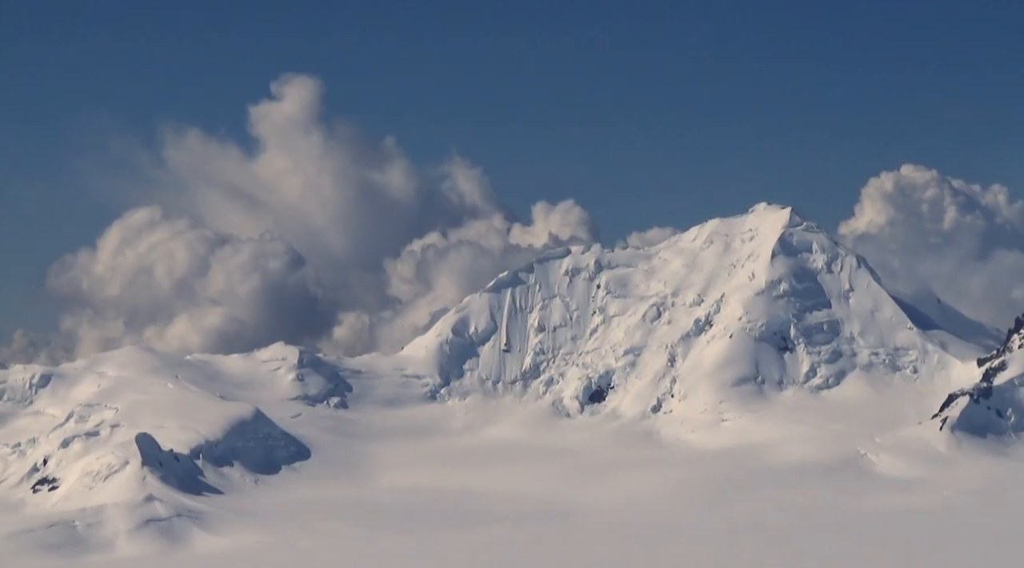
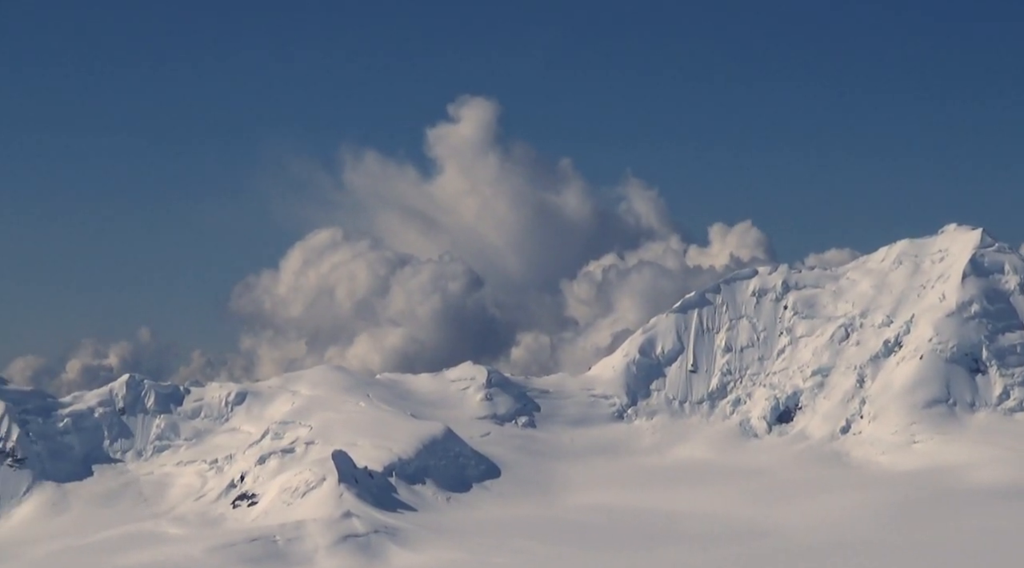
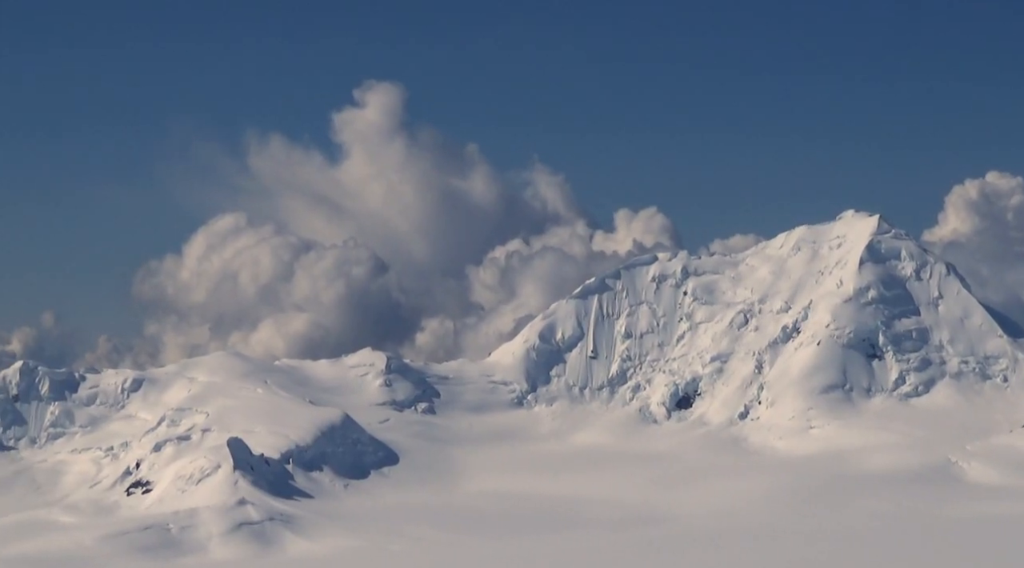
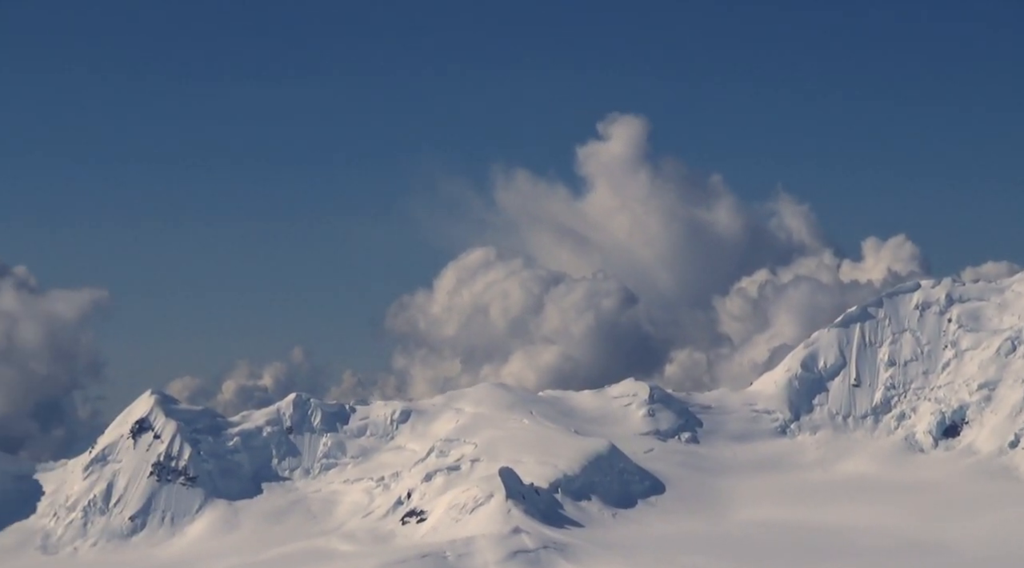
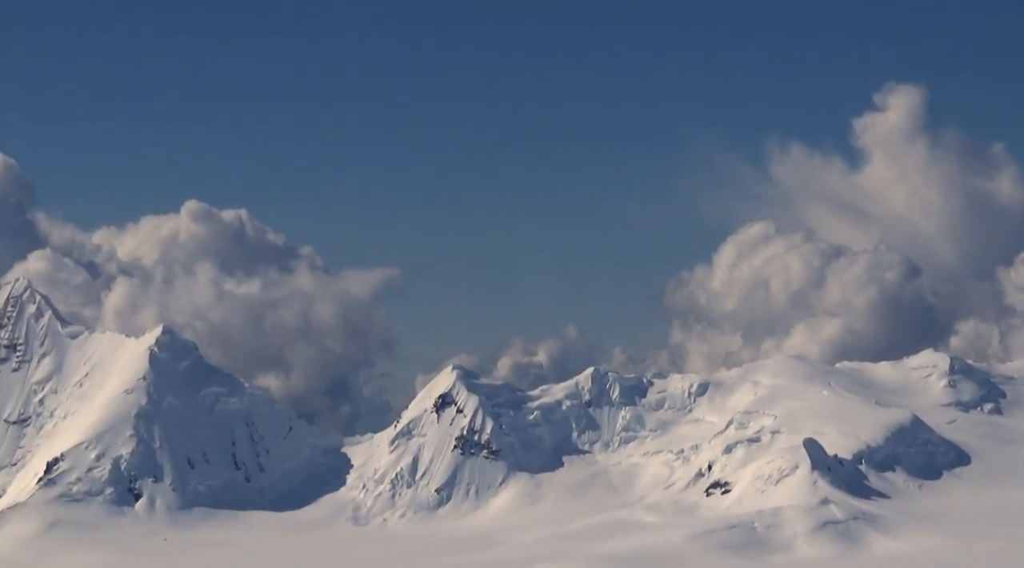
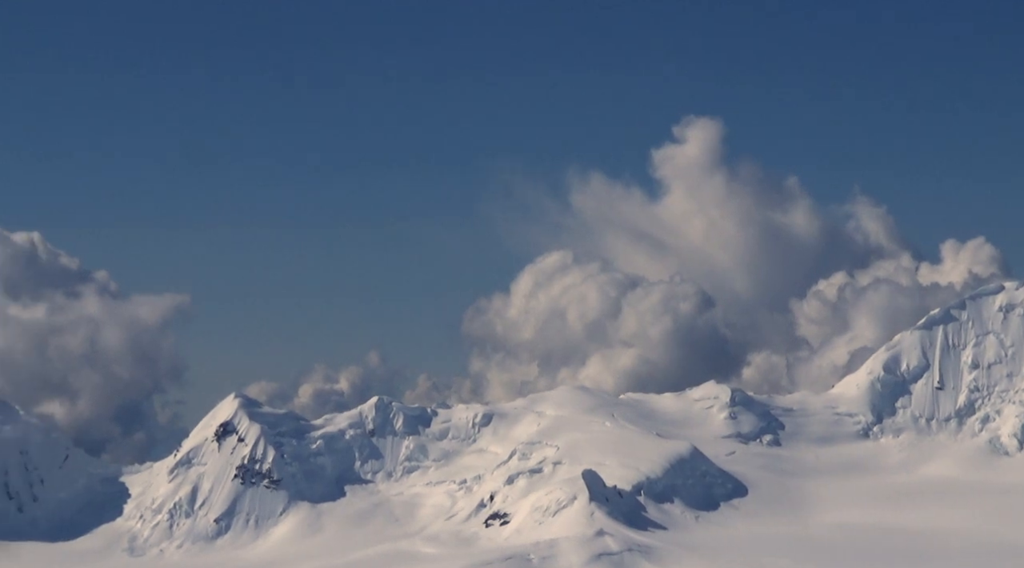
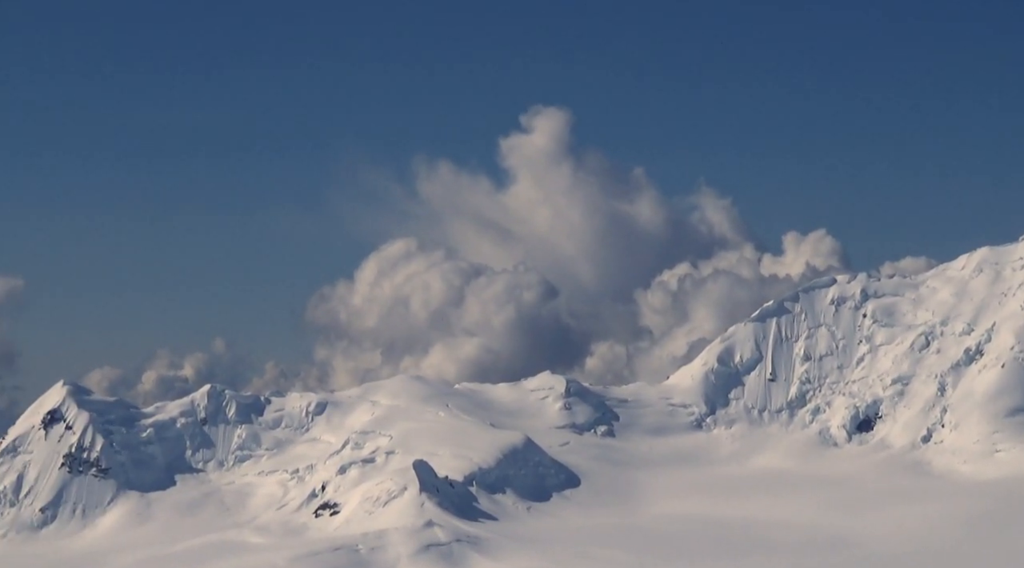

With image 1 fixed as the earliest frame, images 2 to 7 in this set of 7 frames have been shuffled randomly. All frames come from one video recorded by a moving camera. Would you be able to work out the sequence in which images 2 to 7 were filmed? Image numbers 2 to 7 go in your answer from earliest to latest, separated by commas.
3, 2, 7, 4, 6, 5
